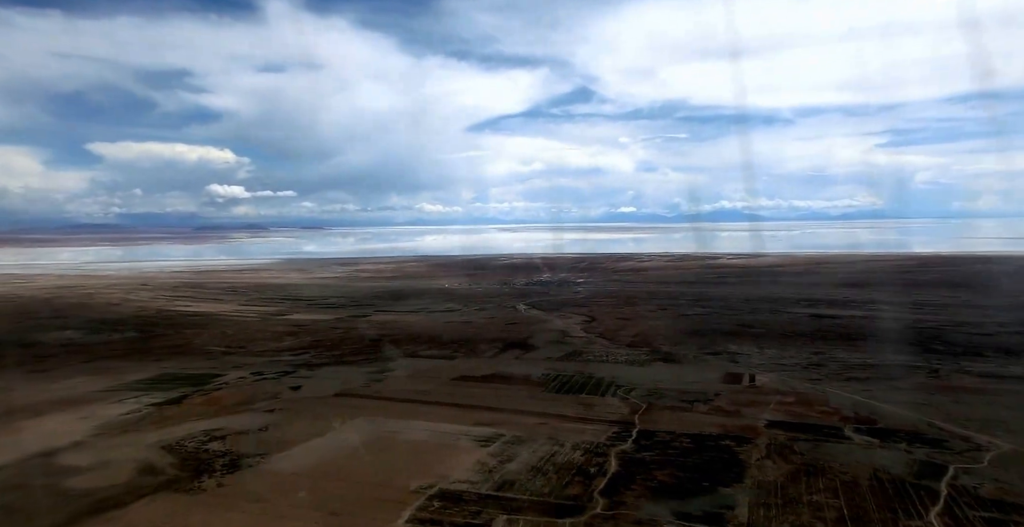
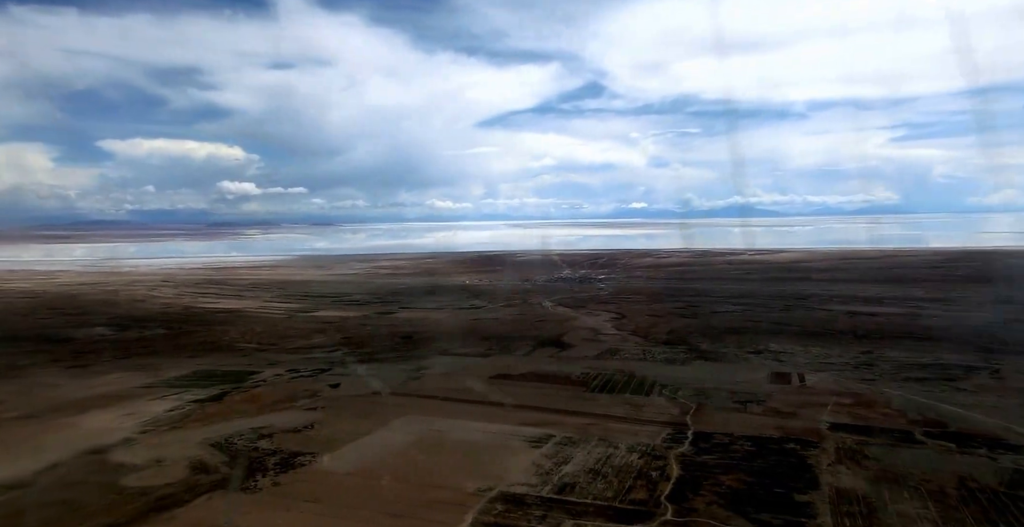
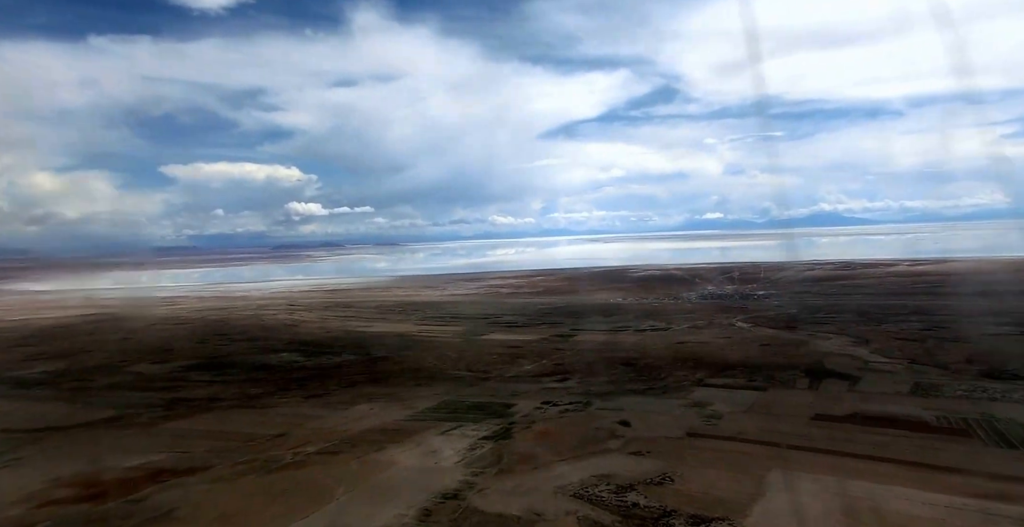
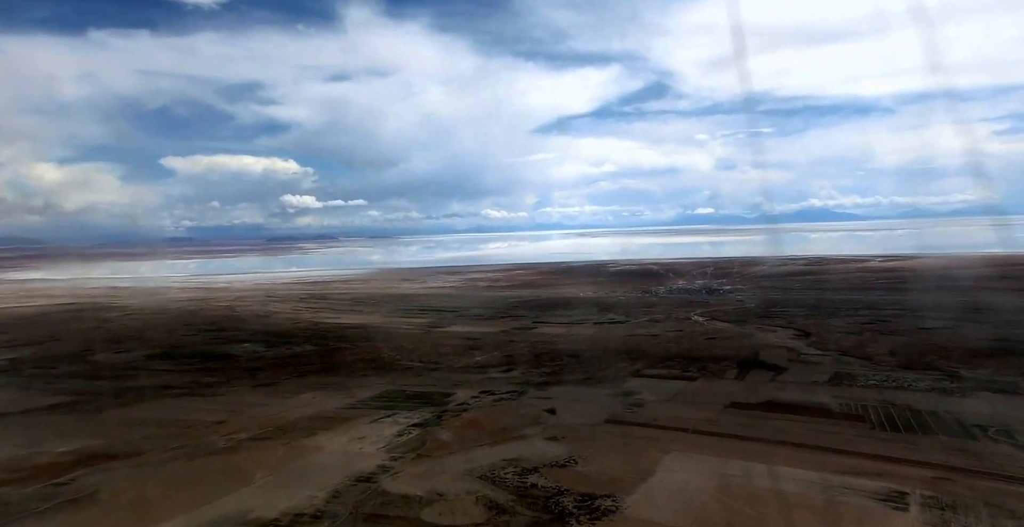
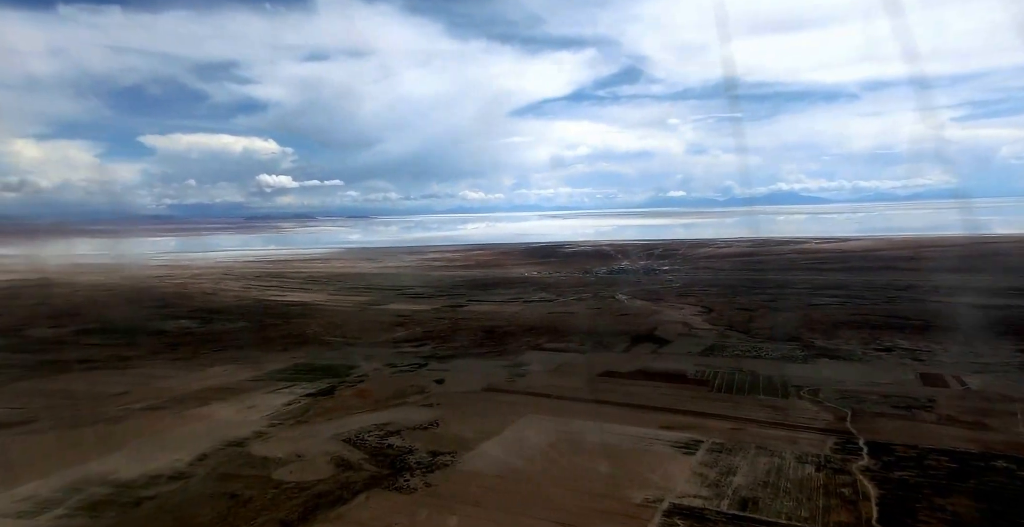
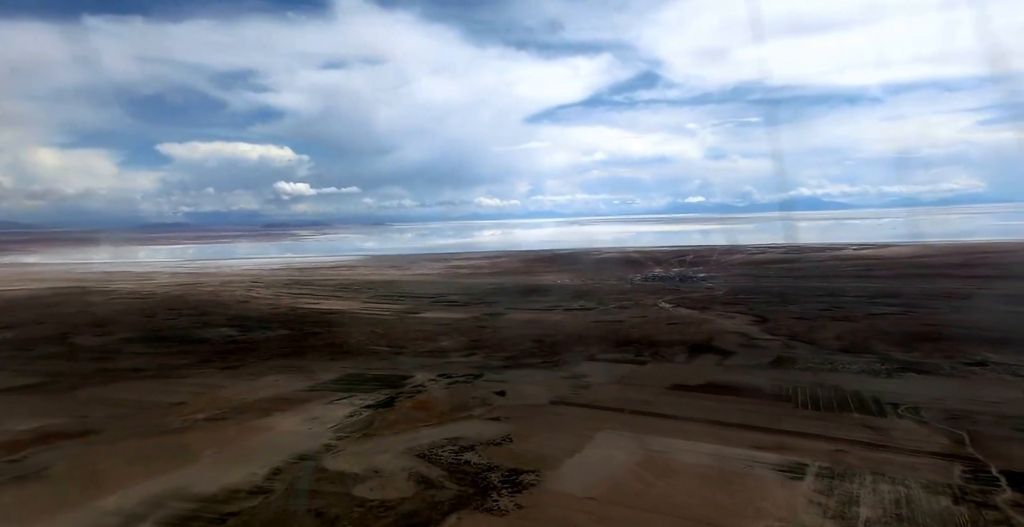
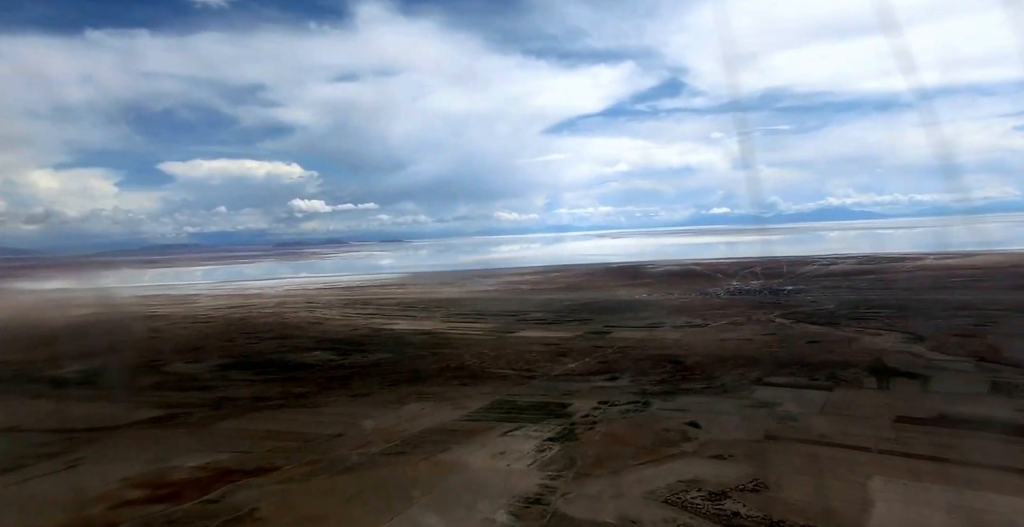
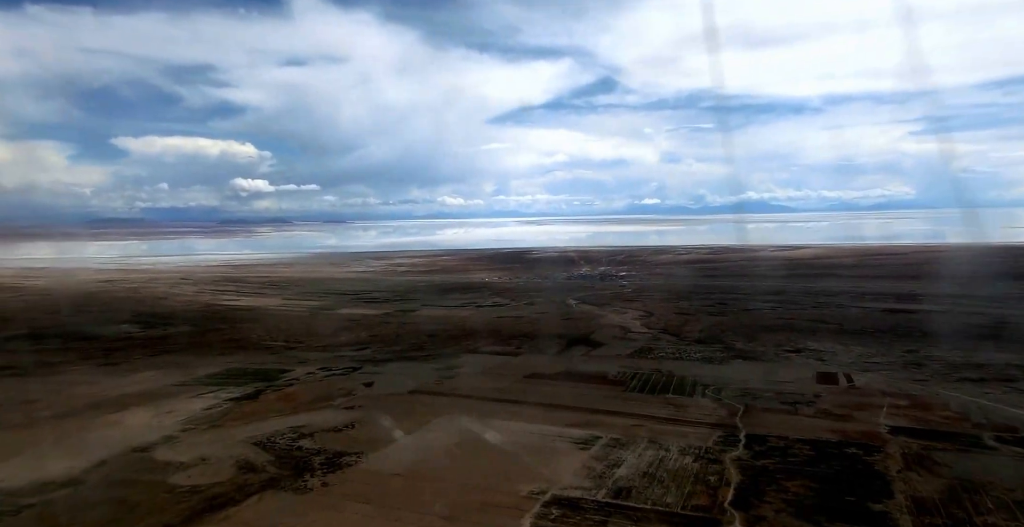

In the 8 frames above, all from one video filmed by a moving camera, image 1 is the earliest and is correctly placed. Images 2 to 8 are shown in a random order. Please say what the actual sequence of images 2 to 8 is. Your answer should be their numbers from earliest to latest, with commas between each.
2, 8, 5, 6, 4, 3, 7
